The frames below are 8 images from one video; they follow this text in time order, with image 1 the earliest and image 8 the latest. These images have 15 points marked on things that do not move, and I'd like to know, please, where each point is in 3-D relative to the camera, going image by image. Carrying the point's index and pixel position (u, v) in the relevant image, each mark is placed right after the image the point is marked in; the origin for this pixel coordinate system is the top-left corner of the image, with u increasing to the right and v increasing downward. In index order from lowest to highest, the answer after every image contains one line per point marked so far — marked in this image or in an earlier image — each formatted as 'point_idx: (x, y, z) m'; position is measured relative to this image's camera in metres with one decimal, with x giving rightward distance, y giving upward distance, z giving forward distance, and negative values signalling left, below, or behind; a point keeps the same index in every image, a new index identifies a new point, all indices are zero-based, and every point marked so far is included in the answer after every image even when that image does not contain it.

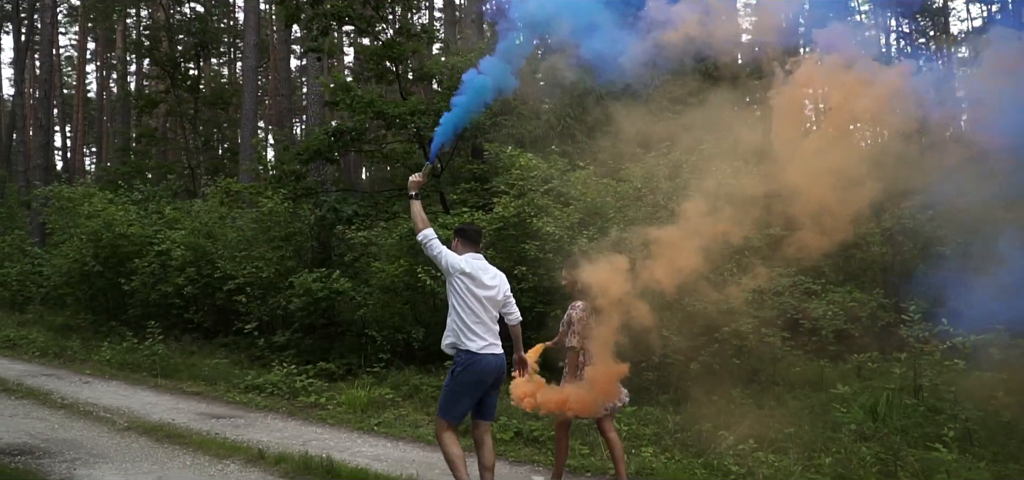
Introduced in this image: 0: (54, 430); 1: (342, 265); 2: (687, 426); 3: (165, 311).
0: (-3.8, -1.5, +7.6) m
1: (-1.7, -0.3, +9.9) m
2: (+1.3, -1.3, +6.7) m
3: (-4.5, -0.9, +12.1) m
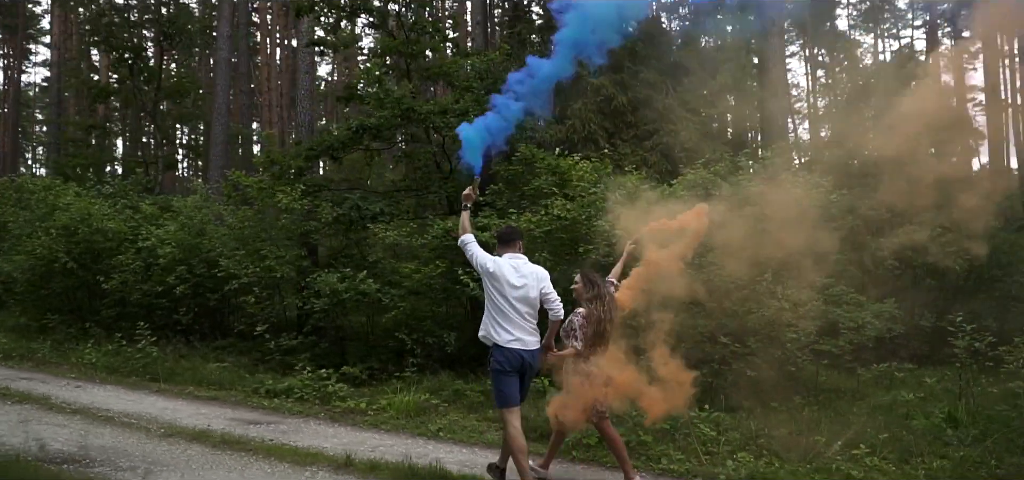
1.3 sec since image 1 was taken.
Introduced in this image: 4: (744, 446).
0: (-3.2, -1.4, +7.0) m
1: (-1.5, -0.3, +9.5) m
2: (+1.9, -1.4, +6.7) m
3: (-4.5, -0.9, +11.4) m
4: (+1.6, -1.4, +6.4) m
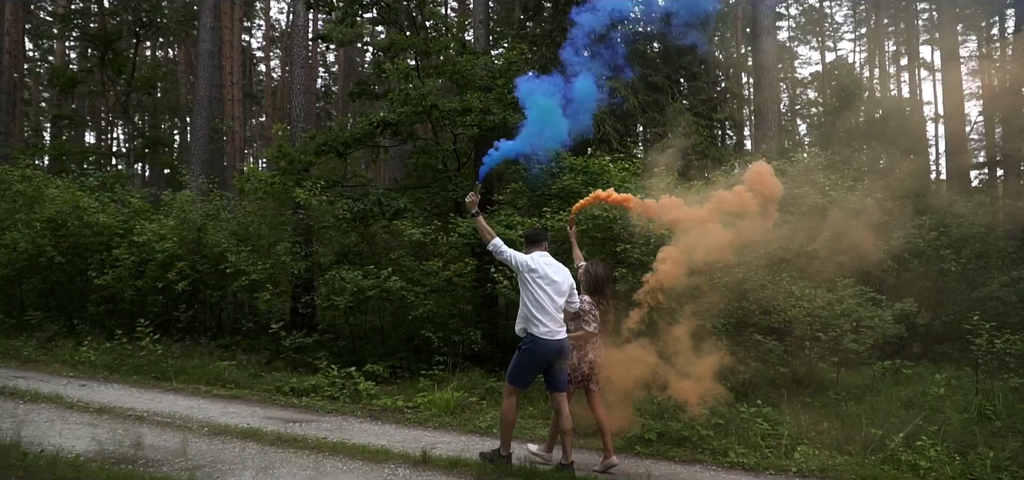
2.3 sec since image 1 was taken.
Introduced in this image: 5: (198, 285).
0: (-2.8, -1.4, +6.8) m
1: (-1.3, -0.2, +9.4) m
2: (+2.3, -1.4, +6.9) m
3: (-4.4, -0.8, +11.1) m
4: (+2.1, -1.4, +6.6) m
5: (-3.6, -0.5, +10.7) m
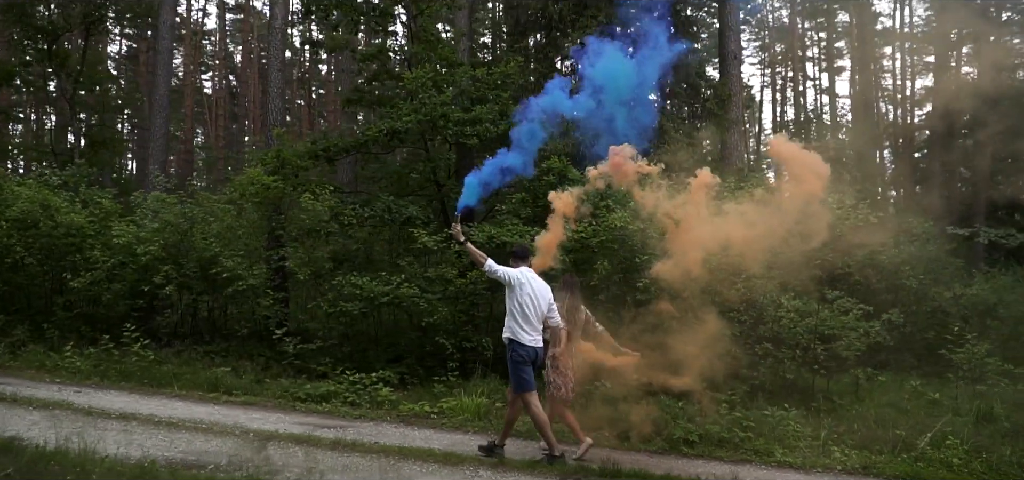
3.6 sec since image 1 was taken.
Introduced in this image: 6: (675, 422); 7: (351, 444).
0: (-2.5, -1.4, +6.6) m
1: (-1.2, -0.3, +9.5) m
2: (+2.6, -1.5, +7.4) m
3: (-4.6, -0.9, +10.7) m
4: (+2.4, -1.5, +7.0) m
5: (-3.7, -0.6, +10.4) m
6: (+1.3, -1.5, +7.4) m
7: (-1.1, -1.4, +6.5) m
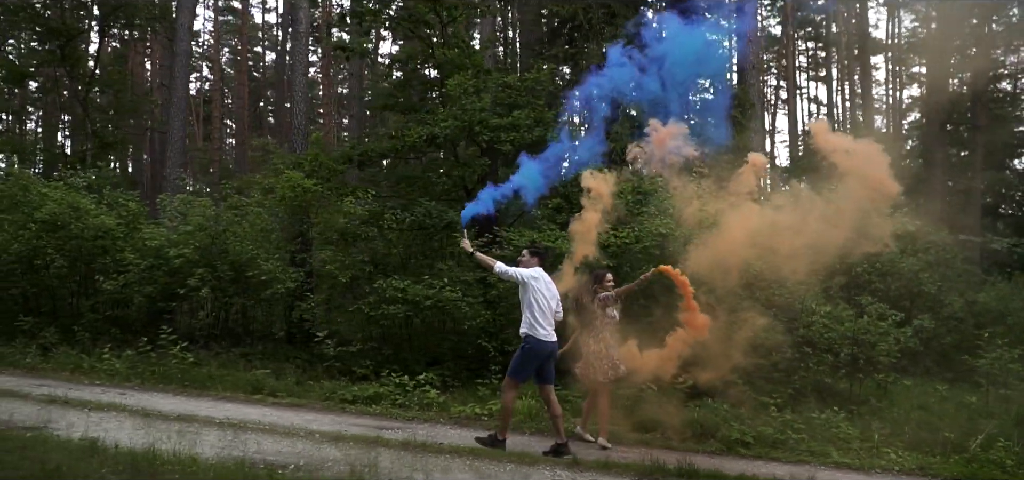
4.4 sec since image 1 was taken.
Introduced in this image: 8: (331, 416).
0: (-2.0, -1.4, +6.7) m
1: (-0.8, -0.3, +9.6) m
2: (+3.1, -1.6, +7.6) m
3: (-4.2, -0.9, +10.8) m
4: (+2.9, -1.6, +7.2) m
5: (-3.3, -0.6, +10.5) m
6: (+1.8, -1.5, +7.6) m
7: (-0.7, -1.5, +6.6) m
8: (-1.6, -1.5, +8.0) m
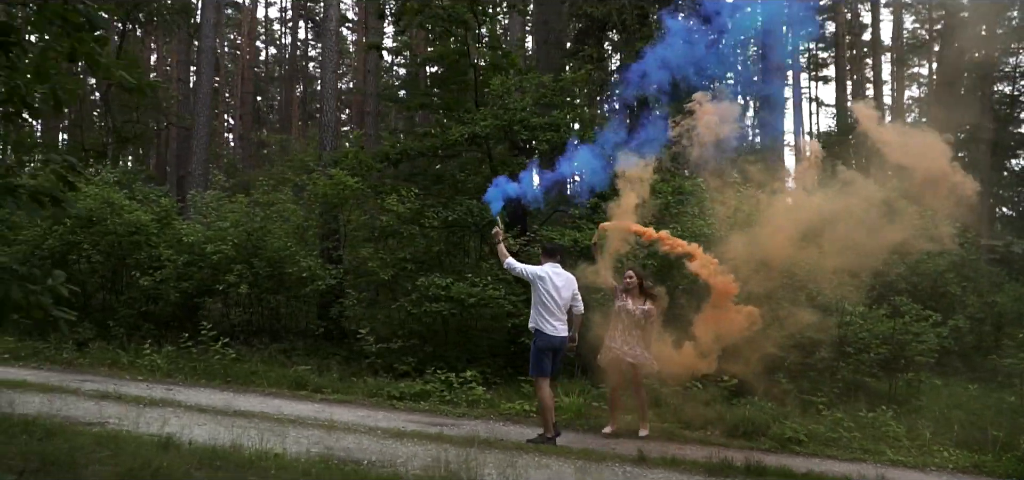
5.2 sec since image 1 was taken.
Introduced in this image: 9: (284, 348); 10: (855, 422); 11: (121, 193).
0: (-1.5, -1.4, +6.8) m
1: (-0.4, -0.3, +9.7) m
2: (+3.5, -1.6, +7.8) m
3: (-3.8, -0.8, +10.8) m
4: (+3.3, -1.6, +7.4) m
5: (-2.9, -0.6, +10.5) m
6: (+2.2, -1.5, +7.8) m
7: (-0.2, -1.5, +6.7) m
8: (-1.1, -1.5, +8.1) m
9: (-2.6, -1.2, +10.3) m
10: (+2.8, -1.5, +7.7) m
11: (-4.8, +0.5, +11.4) m
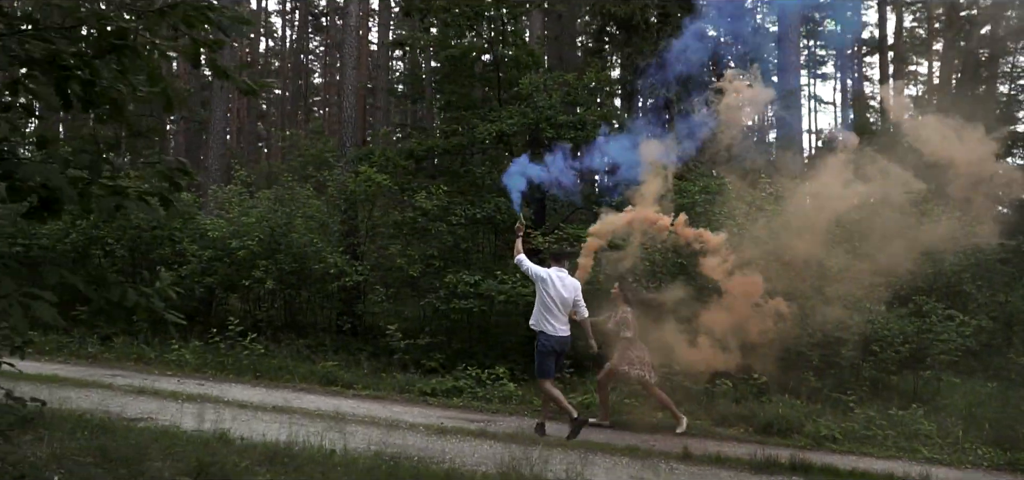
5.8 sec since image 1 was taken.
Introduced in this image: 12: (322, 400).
0: (-1.2, -1.4, +6.9) m
1: (-0.1, -0.3, +9.8) m
2: (+3.8, -1.6, +7.9) m
3: (-3.5, -0.8, +10.8) m
4: (+3.6, -1.6, +7.5) m
5: (-2.6, -0.5, +10.6) m
6: (+2.5, -1.5, +7.9) m
7: (+0.1, -1.5, +6.8) m
8: (-0.8, -1.5, +8.2) m
9: (-2.3, -1.2, +10.4) m
10: (+3.1, -1.5, +7.8) m
11: (-4.6, +0.6, +11.5) m
12: (-1.7, -1.5, +8.4) m
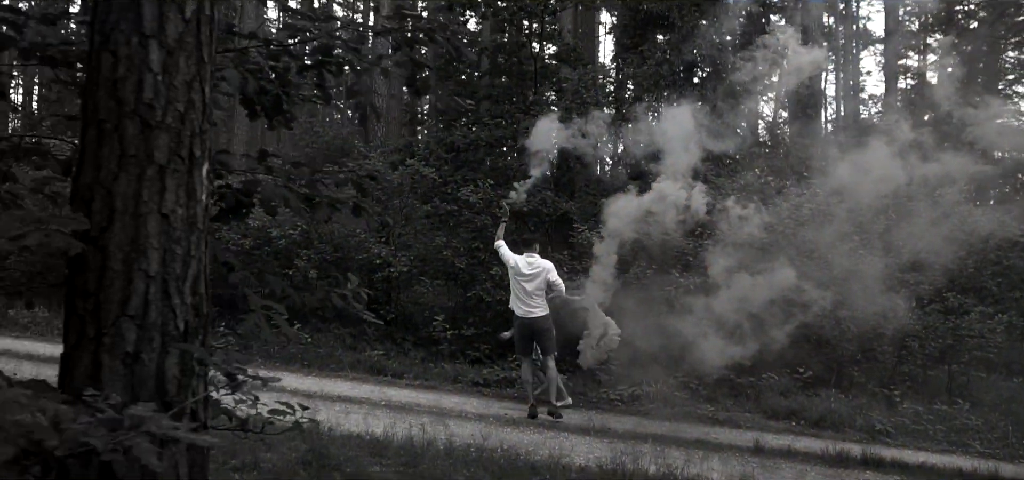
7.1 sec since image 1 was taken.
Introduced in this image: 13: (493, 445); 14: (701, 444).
0: (-0.7, -1.4, +7.0) m
1: (+0.4, -0.2, +9.9) m
2: (+4.4, -1.6, +8.2) m
3: (-3.1, -0.7, +10.9) m
4: (+4.2, -1.6, +7.8) m
5: (-2.2, -0.4, +10.7) m
6: (+3.0, -1.5, +8.1) m
7: (+0.7, -1.4, +7.0) m
8: (-0.3, -1.4, +8.3) m
9: (-1.8, -1.0, +10.5) m
10: (+3.7, -1.5, +8.1) m
11: (-4.1, +0.8, +11.5) m
12: (-1.2, -1.4, +8.5) m
13: (-0.1, -1.3, +5.8) m
14: (+1.3, -1.5, +6.7) m
